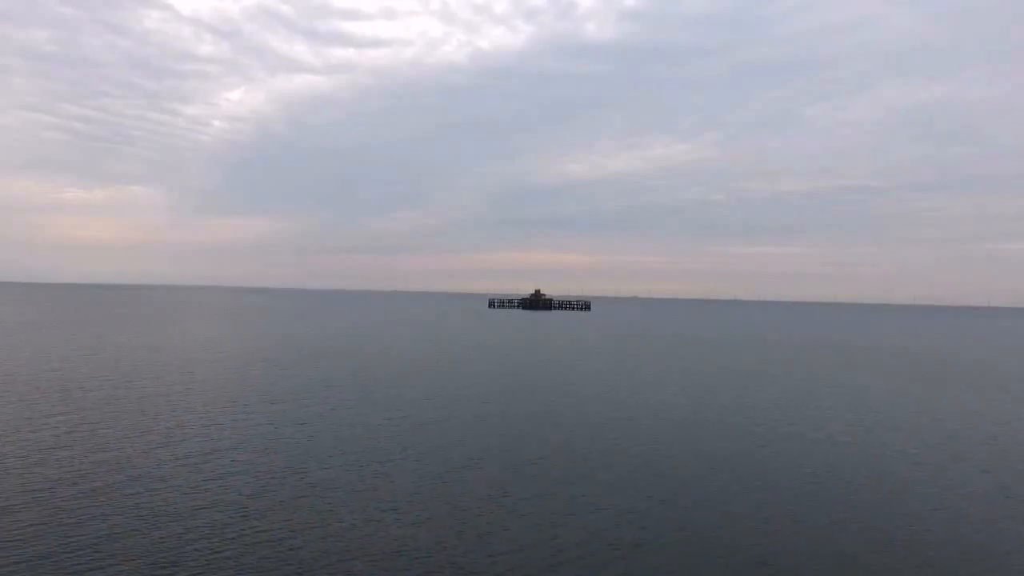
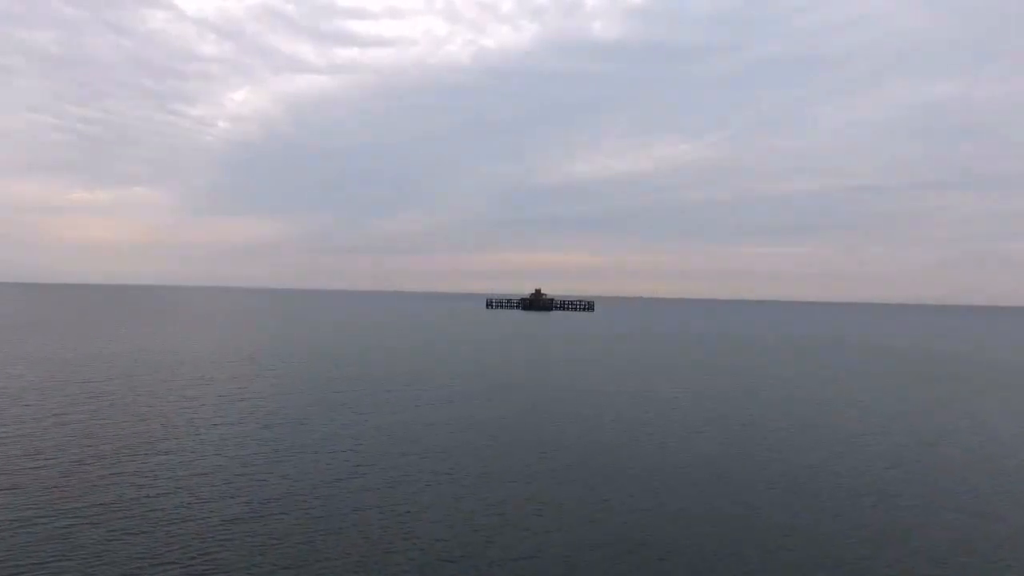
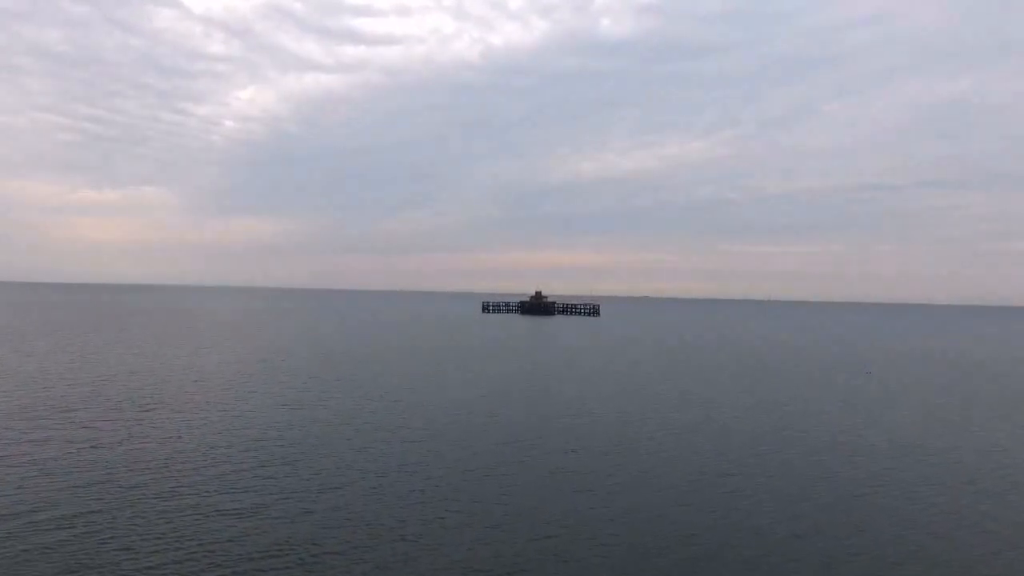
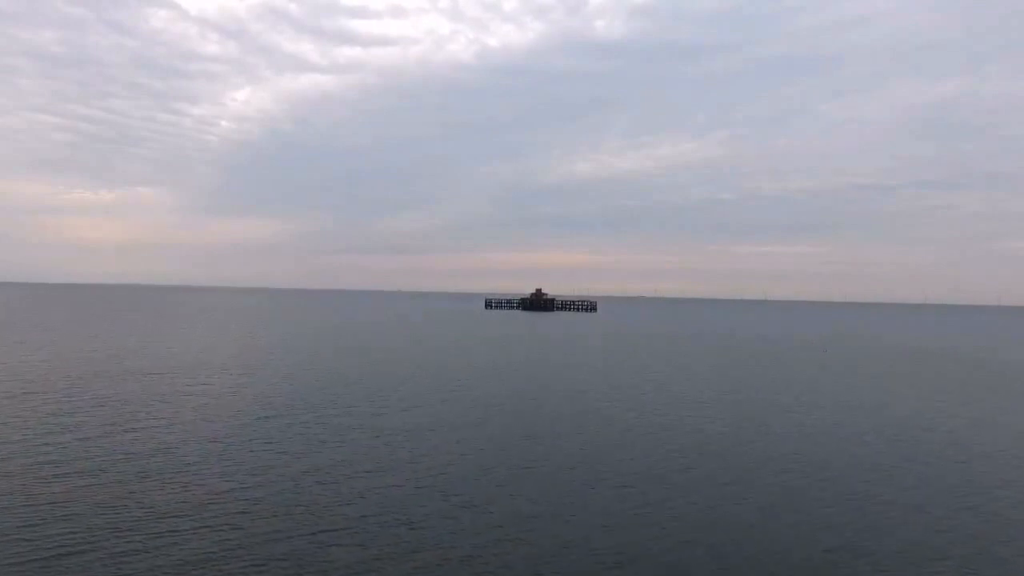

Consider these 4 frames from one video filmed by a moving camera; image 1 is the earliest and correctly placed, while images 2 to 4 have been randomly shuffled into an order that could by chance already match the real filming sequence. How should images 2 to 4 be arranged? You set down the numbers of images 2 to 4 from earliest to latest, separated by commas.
2, 4, 3
